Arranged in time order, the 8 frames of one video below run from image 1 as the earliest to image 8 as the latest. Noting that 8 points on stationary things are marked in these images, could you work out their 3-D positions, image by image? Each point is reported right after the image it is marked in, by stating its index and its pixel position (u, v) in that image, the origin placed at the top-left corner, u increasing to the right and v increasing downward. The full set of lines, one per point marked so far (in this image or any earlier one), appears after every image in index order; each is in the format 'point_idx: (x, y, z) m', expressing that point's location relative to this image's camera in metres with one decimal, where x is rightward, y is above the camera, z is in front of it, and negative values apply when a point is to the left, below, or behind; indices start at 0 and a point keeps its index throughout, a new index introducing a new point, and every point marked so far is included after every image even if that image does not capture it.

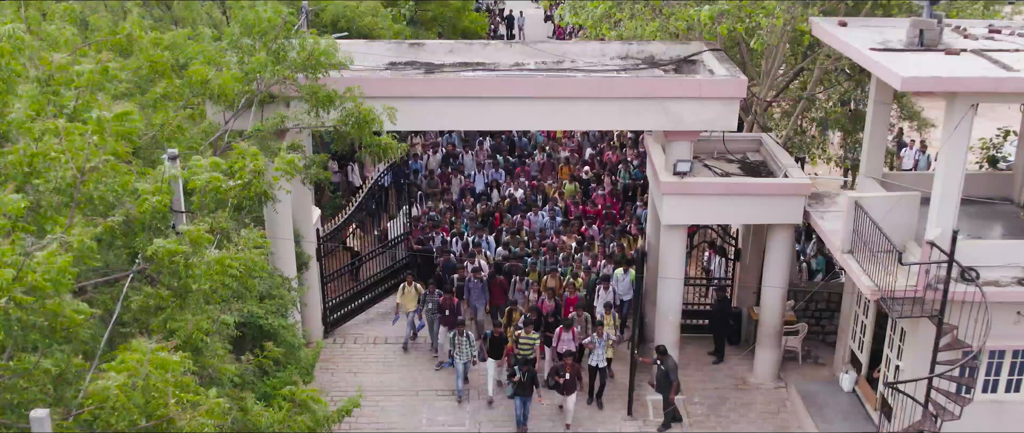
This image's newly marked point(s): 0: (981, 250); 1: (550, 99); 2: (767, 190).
0: (+7.0, -0.5, +13.1) m
1: (+0.6, +1.9, +14.2) m
2: (+4.3, +0.5, +14.8) m
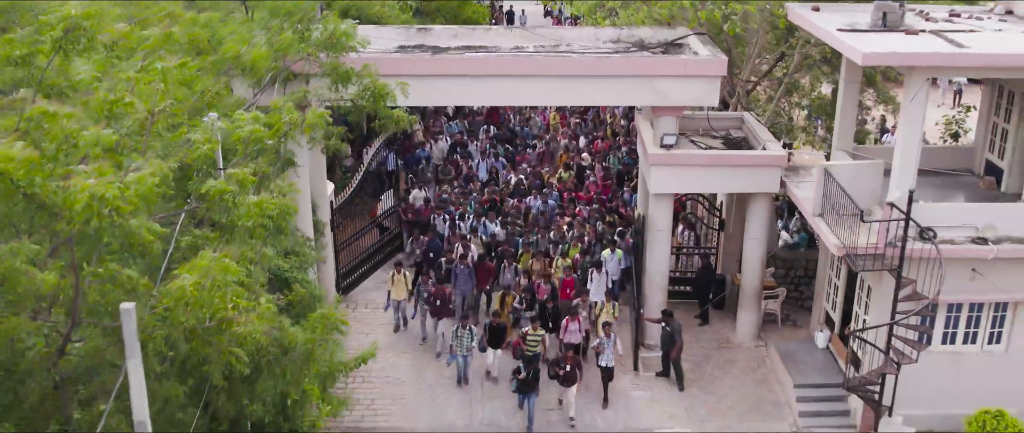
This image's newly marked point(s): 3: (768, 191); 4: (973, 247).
0: (+7.0, +0.1, +14.4) m
1: (+0.6, +2.5, +15.5) m
2: (+4.3, +1.0, +16.1) m
3: (+4.8, +0.5, +16.4) m
4: (+7.3, -0.5, +14.0) m
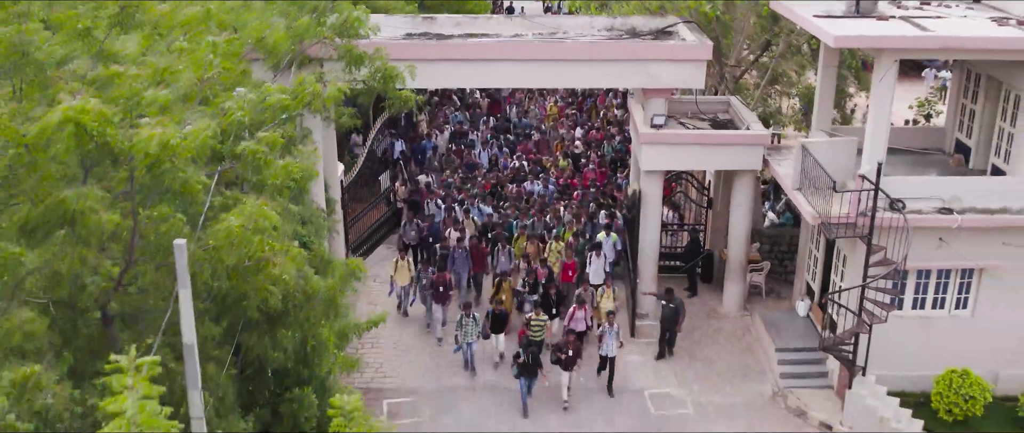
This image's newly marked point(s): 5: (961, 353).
0: (+7.0, +0.6, +15.6) m
1: (+0.6, +2.9, +16.7) m
2: (+4.3, +1.5, +17.3) m
3: (+4.8, +1.0, +17.6) m
4: (+7.3, 0.0, +15.1) m
5: (+8.4, -2.6, +16.5) m
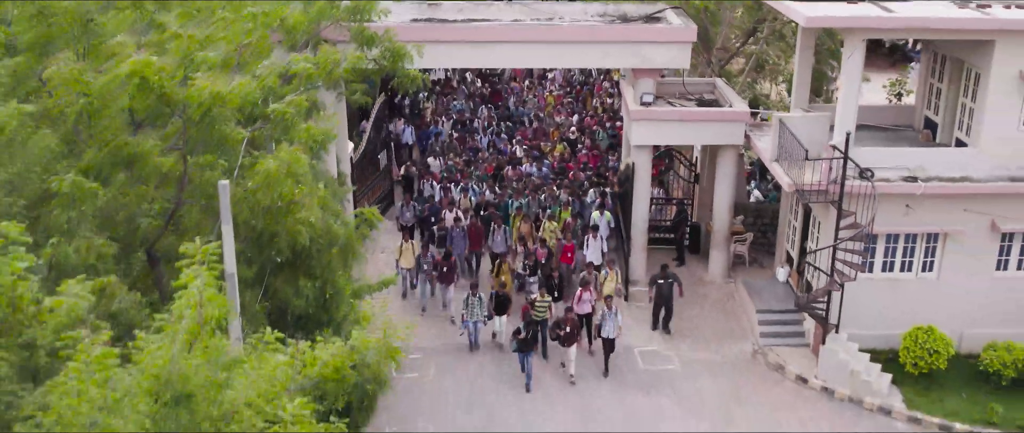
0: (+7.0, +1.2, +16.9) m
1: (+0.6, +3.5, +18.0) m
2: (+4.3, +2.1, +18.6) m
3: (+4.8, +1.6, +18.9) m
4: (+7.3, +0.6, +16.4) m
5: (+8.4, -2.0, +17.8) m
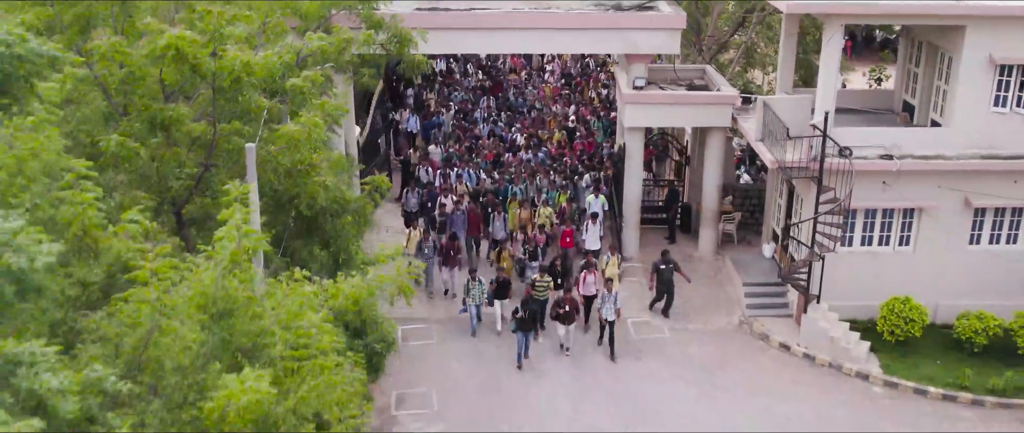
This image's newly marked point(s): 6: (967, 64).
0: (+7.0, +1.7, +17.9) m
1: (+0.6, +4.0, +19.0) m
2: (+4.3, +2.6, +19.6) m
3: (+4.8, +2.1, +19.9) m
4: (+7.3, +1.1, +17.4) m
5: (+8.4, -1.5, +18.8) m
6: (+9.1, +3.0, +17.5) m
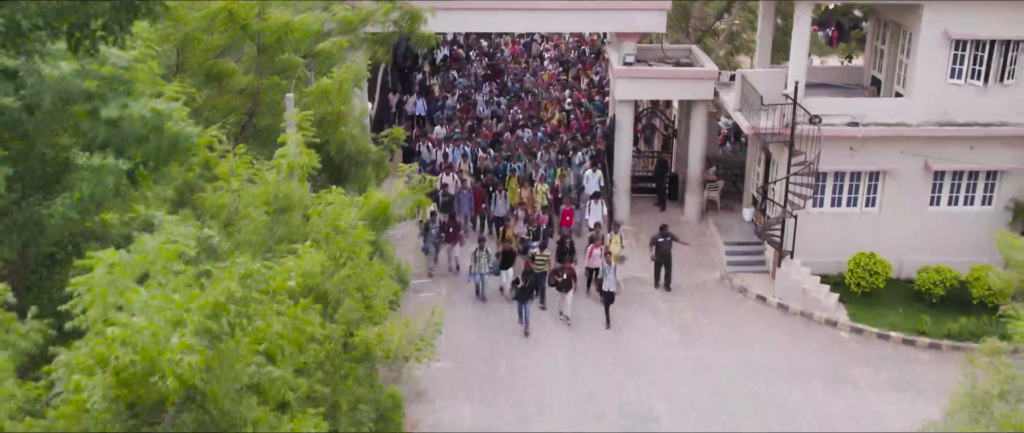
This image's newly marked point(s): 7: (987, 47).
0: (+7.0, +2.5, +19.7) m
1: (+0.6, +4.9, +20.8) m
2: (+4.3, +3.4, +21.4) m
3: (+4.8, +2.9, +21.7) m
4: (+7.3, +2.0, +19.2) m
5: (+8.4, -0.6, +20.6) m
6: (+9.1, +3.9, +19.3) m
7: (+10.5, +3.8, +19.5) m
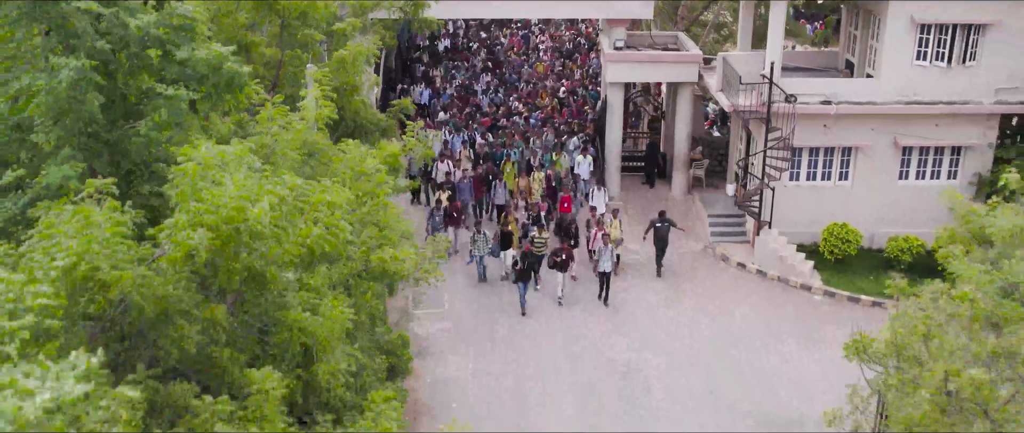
0: (+7.0, +3.2, +21.2) m
1: (+0.5, +5.5, +22.3) m
2: (+4.3, +4.1, +22.9) m
3: (+4.7, +3.6, +23.2) m
4: (+7.3, +2.6, +20.7) m
5: (+8.4, 0.0, +22.1) m
6: (+9.0, +4.5, +20.8) m
7: (+10.4, +4.4, +21.0) m
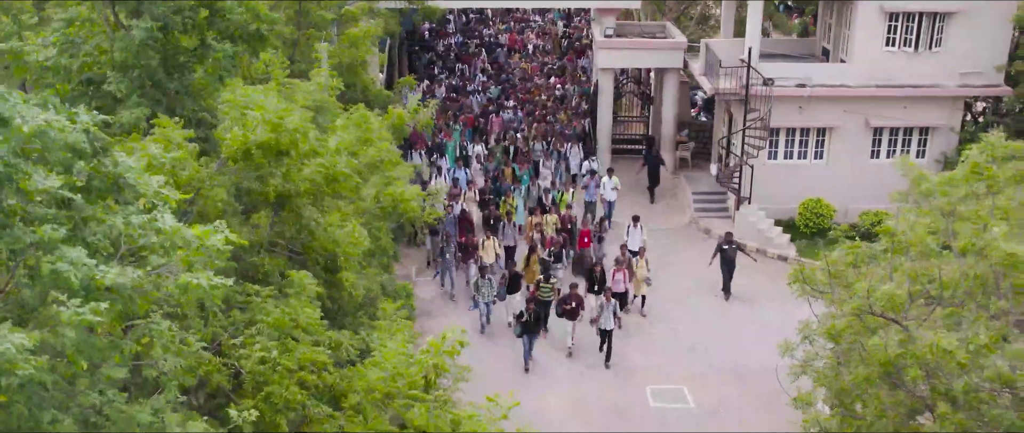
0: (+6.9, +3.8, +22.7) m
1: (+0.4, +6.2, +23.8) m
2: (+4.2, +4.7, +24.4) m
3: (+4.6, +4.2, +24.7) m
4: (+7.2, +3.2, +22.2) m
5: (+8.3, +0.7, +23.6) m
6: (+8.9, +5.2, +22.3) m
7: (+10.3, +5.1, +22.5) m
